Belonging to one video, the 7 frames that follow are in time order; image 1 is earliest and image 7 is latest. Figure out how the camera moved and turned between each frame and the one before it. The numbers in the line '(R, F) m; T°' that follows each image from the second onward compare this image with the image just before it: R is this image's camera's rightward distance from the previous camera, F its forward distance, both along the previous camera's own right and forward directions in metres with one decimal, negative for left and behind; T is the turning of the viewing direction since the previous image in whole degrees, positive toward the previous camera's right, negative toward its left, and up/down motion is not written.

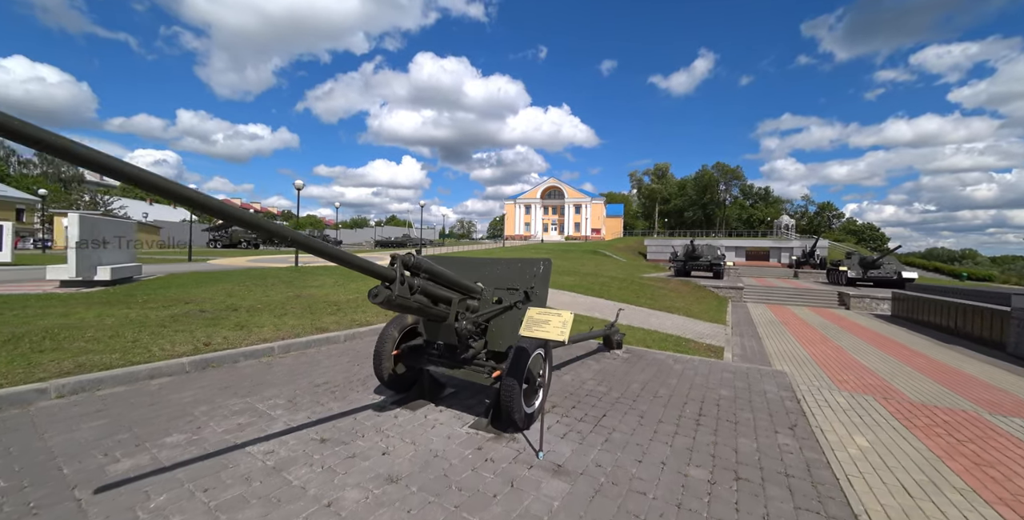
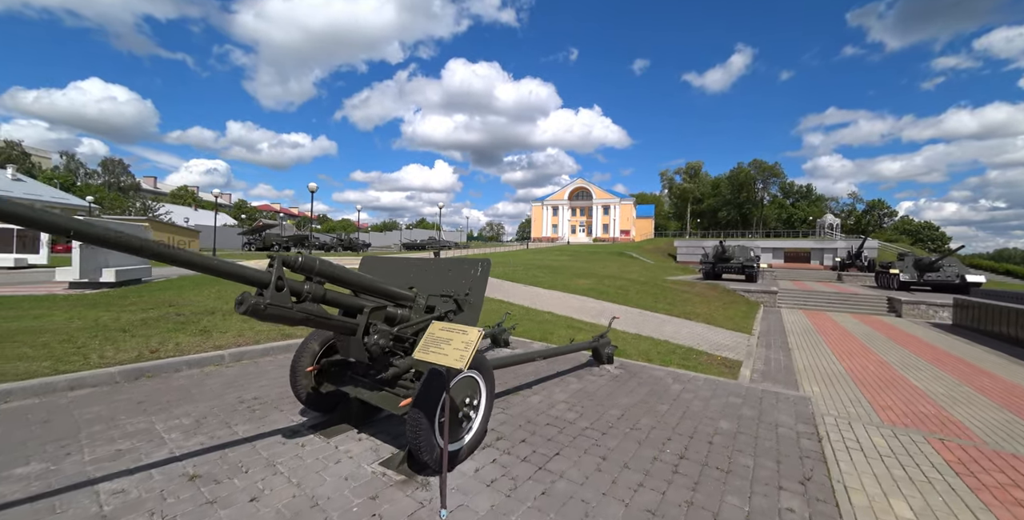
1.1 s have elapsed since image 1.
(+0.8, +0.8) m; -4°
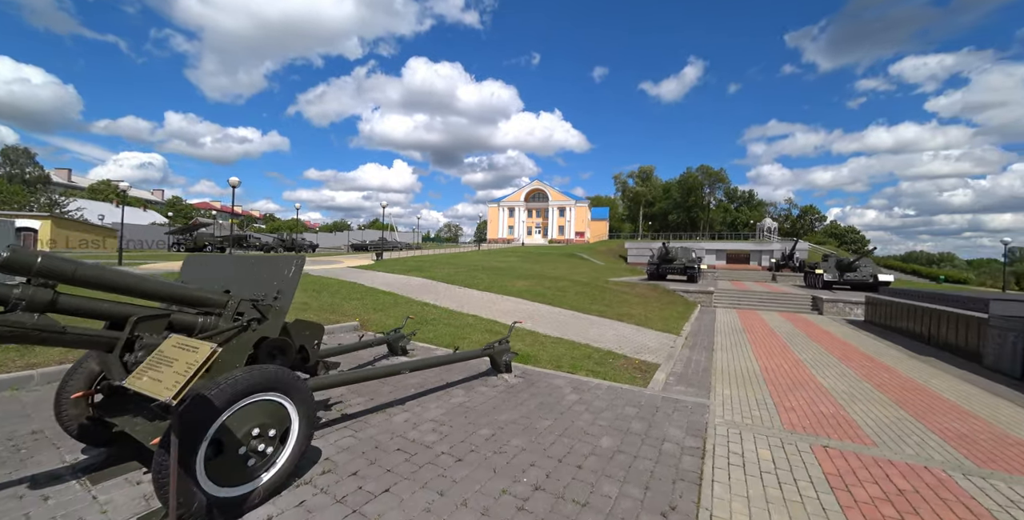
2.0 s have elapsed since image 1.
(+0.9, +0.5) m; +6°
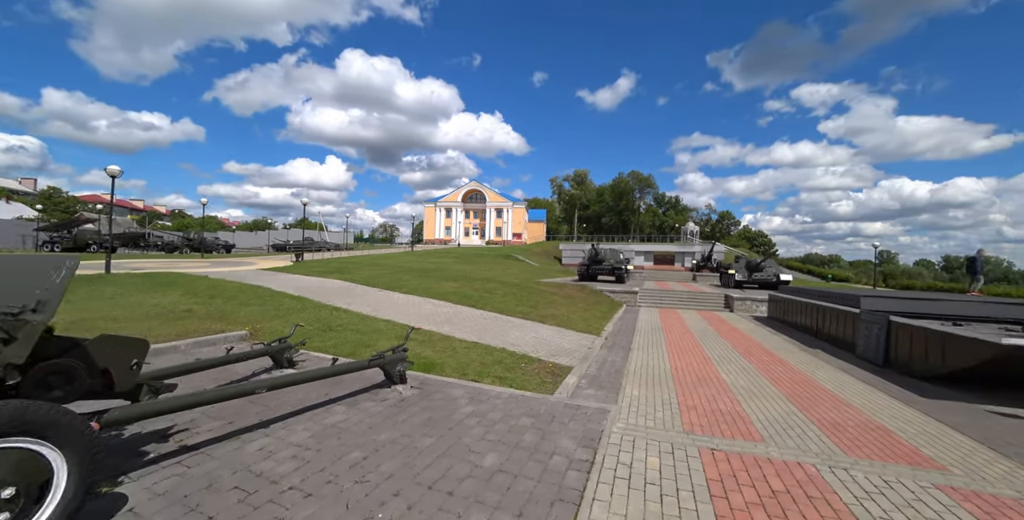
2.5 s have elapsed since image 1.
(+0.5, +0.3) m; +8°
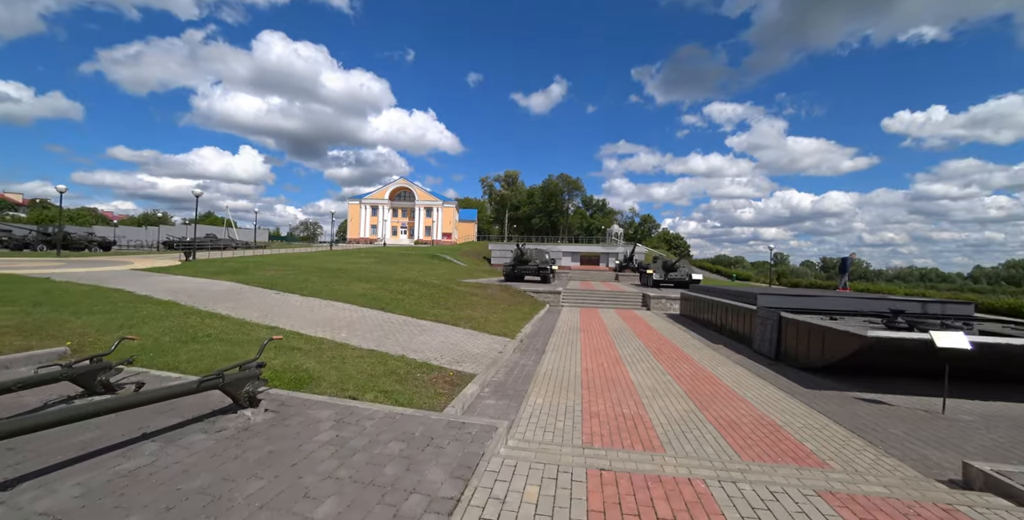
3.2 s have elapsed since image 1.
(+0.5, +0.5) m; +9°
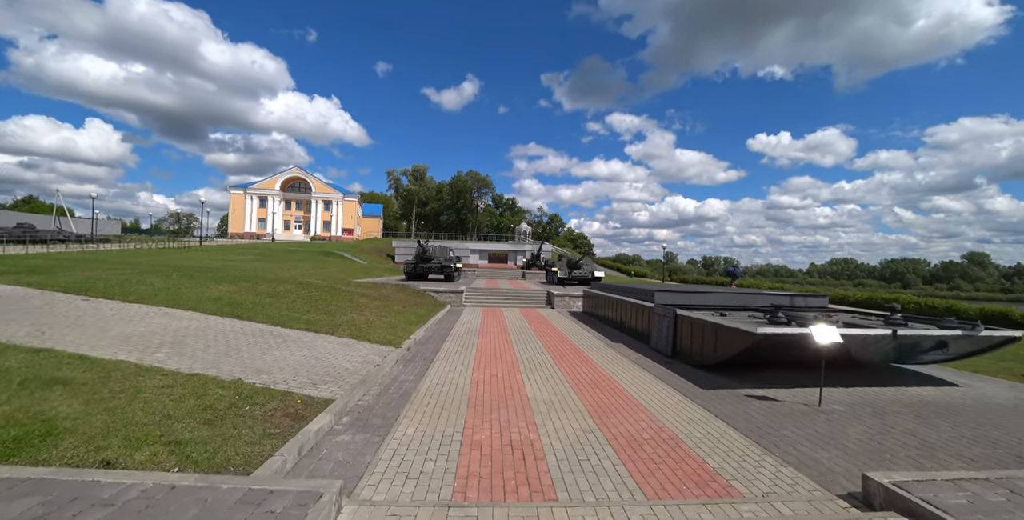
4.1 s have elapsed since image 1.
(+0.5, +0.9) m; +12°
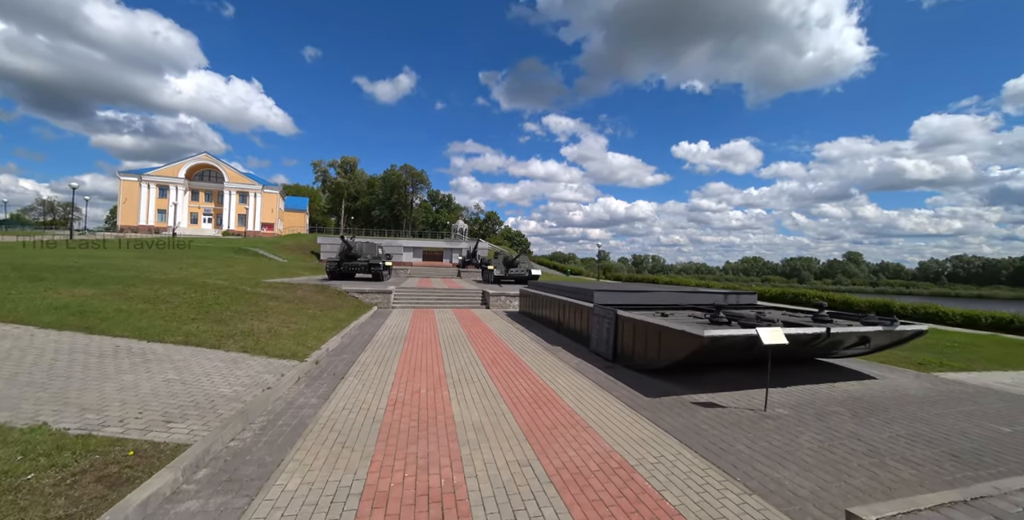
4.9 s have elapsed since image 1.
(+0.1, +0.8) m; +9°
